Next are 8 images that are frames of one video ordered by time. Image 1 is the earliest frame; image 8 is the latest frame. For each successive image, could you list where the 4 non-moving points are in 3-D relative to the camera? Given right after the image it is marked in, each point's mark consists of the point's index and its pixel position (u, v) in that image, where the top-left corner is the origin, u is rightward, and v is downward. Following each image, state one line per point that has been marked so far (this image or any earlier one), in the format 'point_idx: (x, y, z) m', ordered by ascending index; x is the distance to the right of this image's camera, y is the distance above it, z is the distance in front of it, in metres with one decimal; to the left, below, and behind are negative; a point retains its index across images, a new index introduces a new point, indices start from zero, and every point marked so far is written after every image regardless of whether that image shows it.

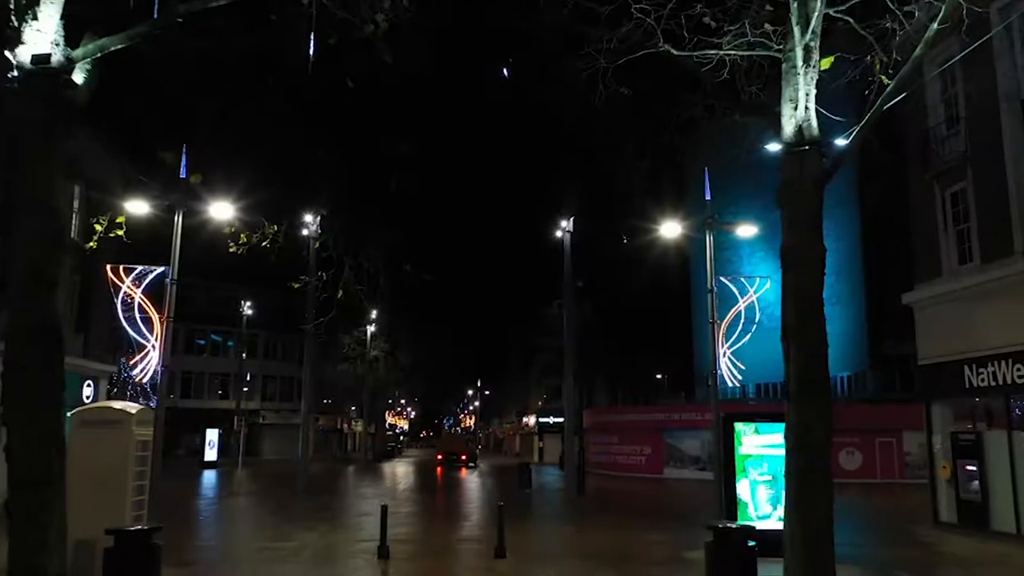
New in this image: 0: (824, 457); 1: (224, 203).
0: (+2.8, -1.5, +7.4) m
1: (-4.6, +1.3, +13.3) m
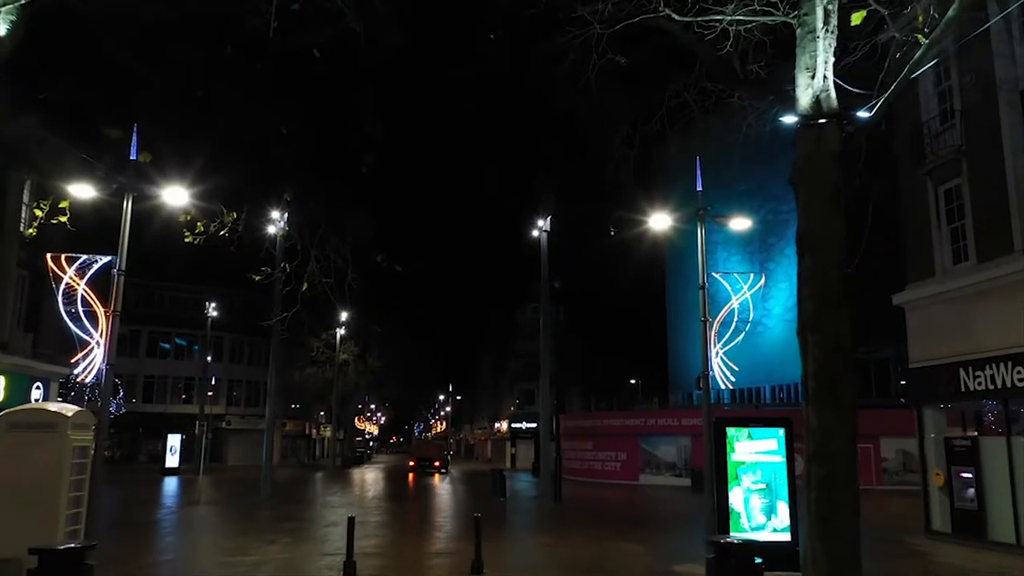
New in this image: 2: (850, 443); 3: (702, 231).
0: (+2.6, -1.4, +6.6) m
1: (-4.9, +1.5, +12.2) m
2: (+2.7, -1.2, +6.6) m
3: (+3.0, +0.9, +13.2) m
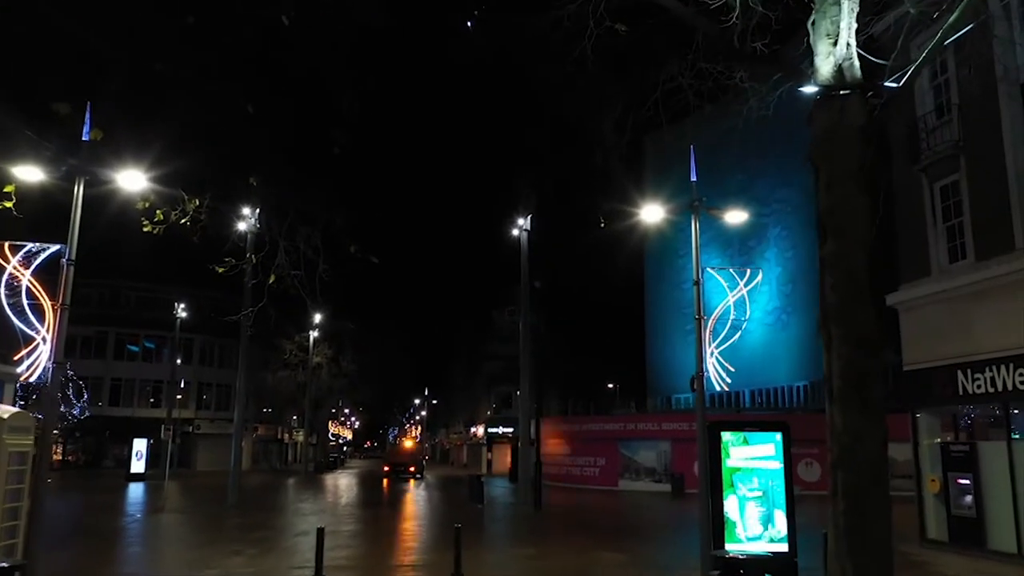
0: (+2.6, -1.3, +5.9) m
1: (-5.1, +1.6, +11.3) m
2: (+2.6, -1.1, +5.9) m
3: (+2.7, +1.0, +12.5) m
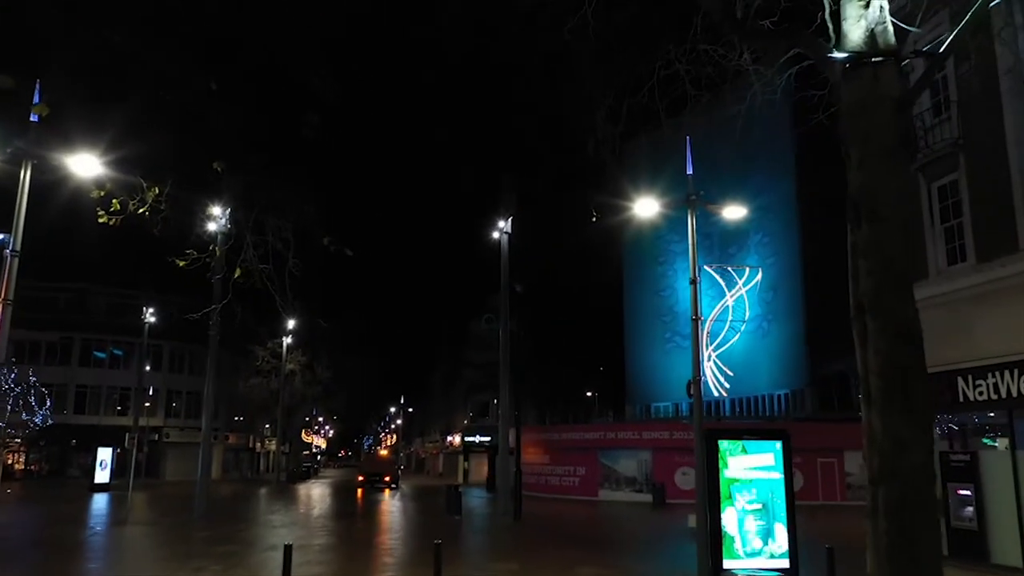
0: (+2.5, -1.2, +5.2) m
1: (-5.2, +1.6, +10.4) m
2: (+2.6, -1.0, +5.2) m
3: (+2.5, +1.0, +11.8) m
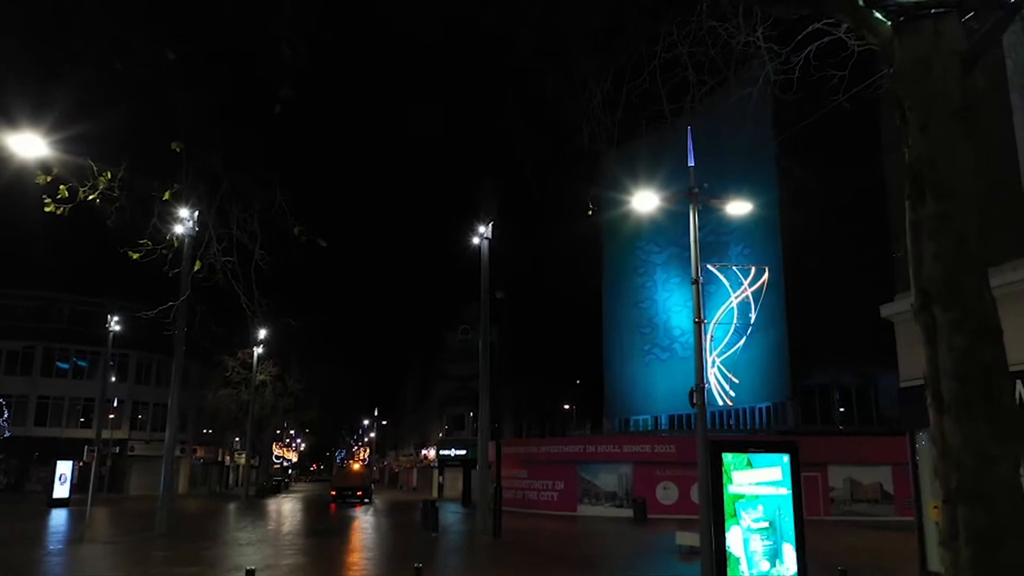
0: (+2.6, -1.1, +4.3) m
1: (-5.3, +1.7, +9.4) m
2: (+2.6, -0.9, +4.3) m
3: (+2.4, +1.0, +11.0) m
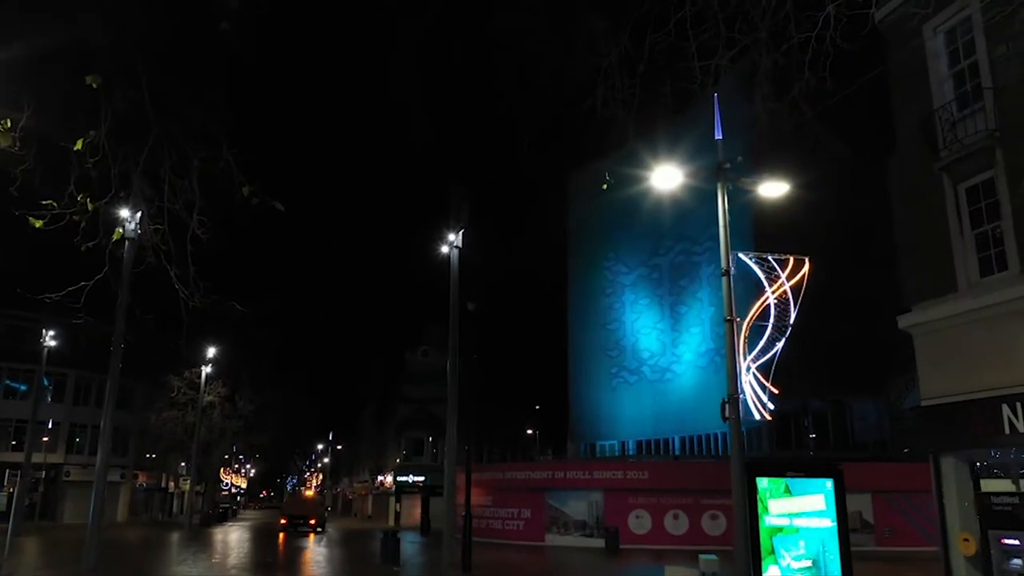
0: (+2.8, -0.9, +2.6) m
1: (-5.3, +1.9, +7.4) m
2: (+2.9, -0.7, +2.7) m
3: (+2.3, +1.0, +9.3) m
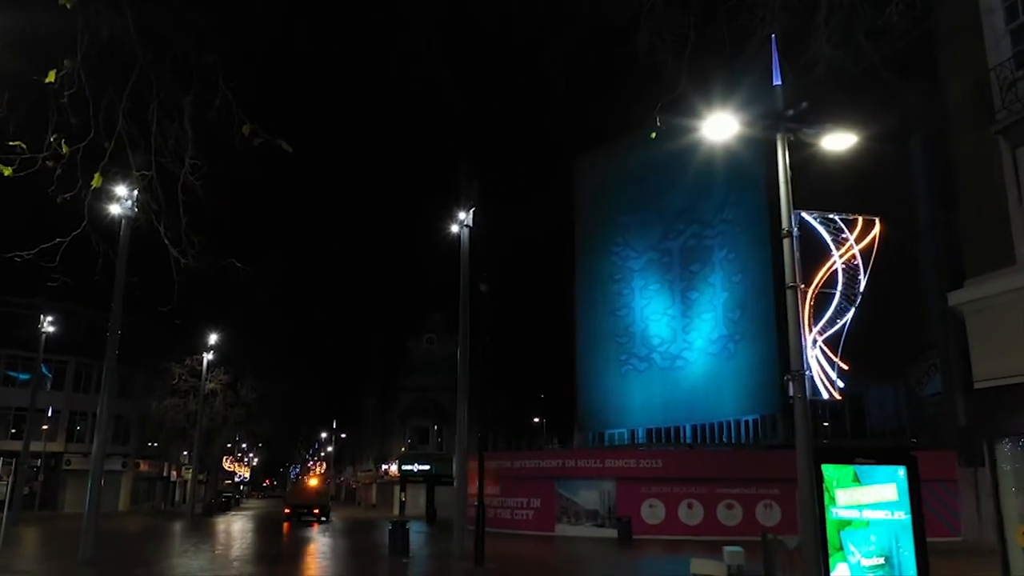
0: (+3.2, -0.6, +1.6) m
1: (-5.0, +2.2, +6.3) m
2: (+3.2, -0.4, +1.7) m
3: (+2.7, +1.4, +8.3) m
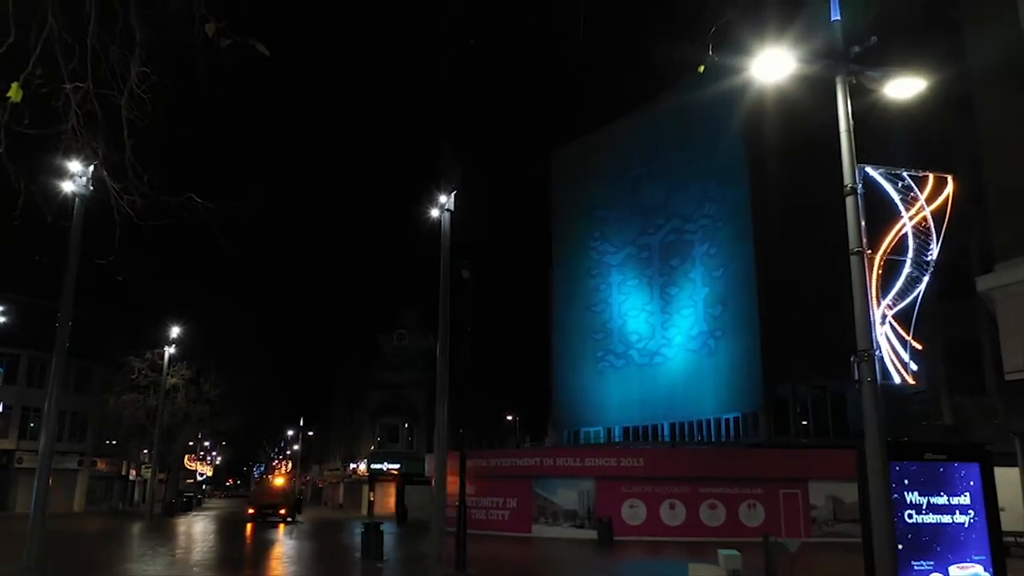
0: (+3.5, -0.3, +0.5) m
1: (-4.8, +2.6, +4.9) m
2: (+3.5, -0.1, +0.5) m
3: (+2.8, +1.7, +7.2) m
